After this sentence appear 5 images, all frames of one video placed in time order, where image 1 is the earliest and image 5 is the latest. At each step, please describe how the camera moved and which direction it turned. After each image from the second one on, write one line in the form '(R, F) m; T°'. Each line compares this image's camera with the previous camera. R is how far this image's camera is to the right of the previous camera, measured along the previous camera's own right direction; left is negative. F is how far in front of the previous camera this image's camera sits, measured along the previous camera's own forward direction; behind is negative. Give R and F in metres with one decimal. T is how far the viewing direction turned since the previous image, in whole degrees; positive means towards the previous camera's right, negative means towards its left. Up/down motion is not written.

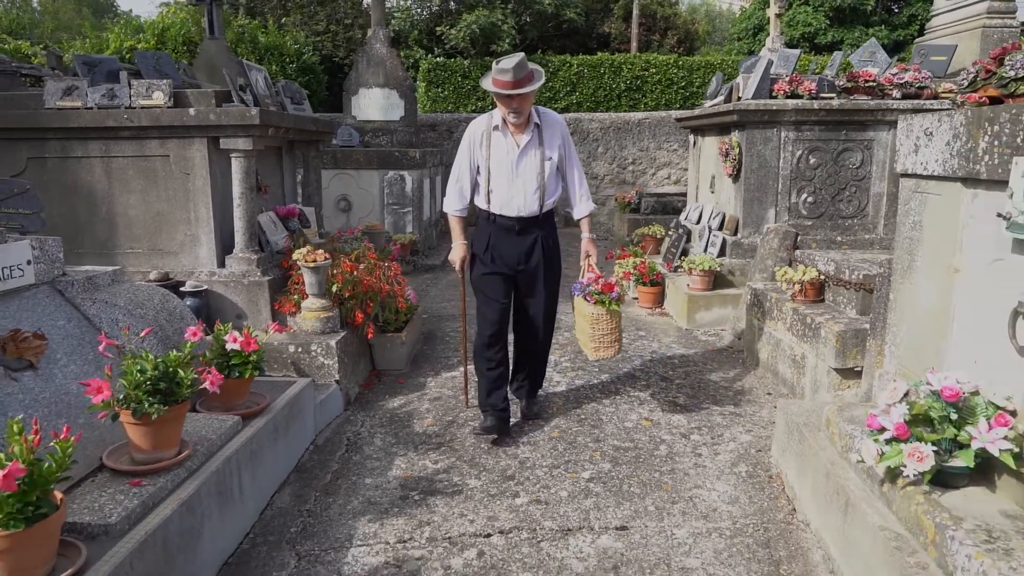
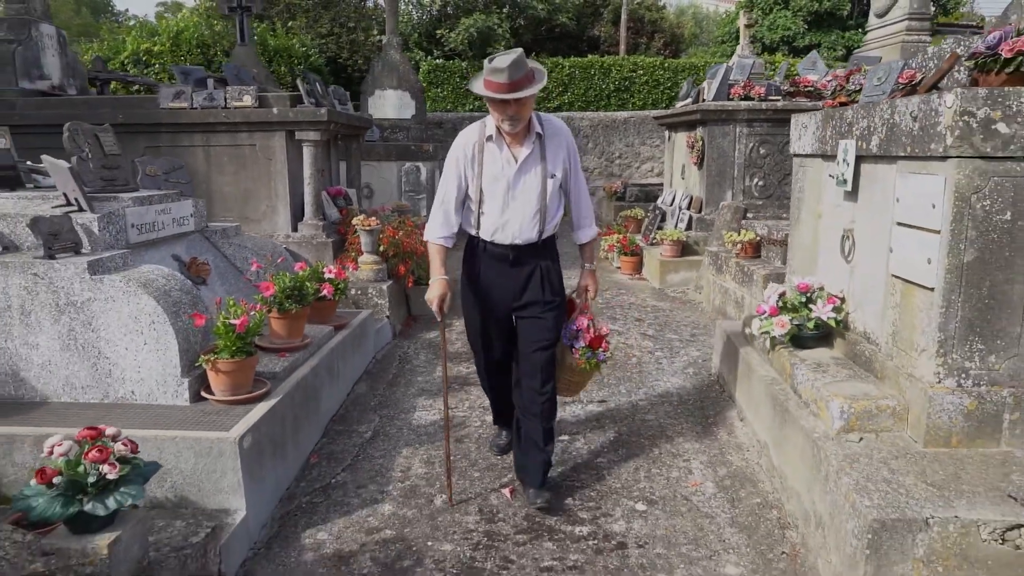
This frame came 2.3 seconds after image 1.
(-0.1, -1.1) m; +1°
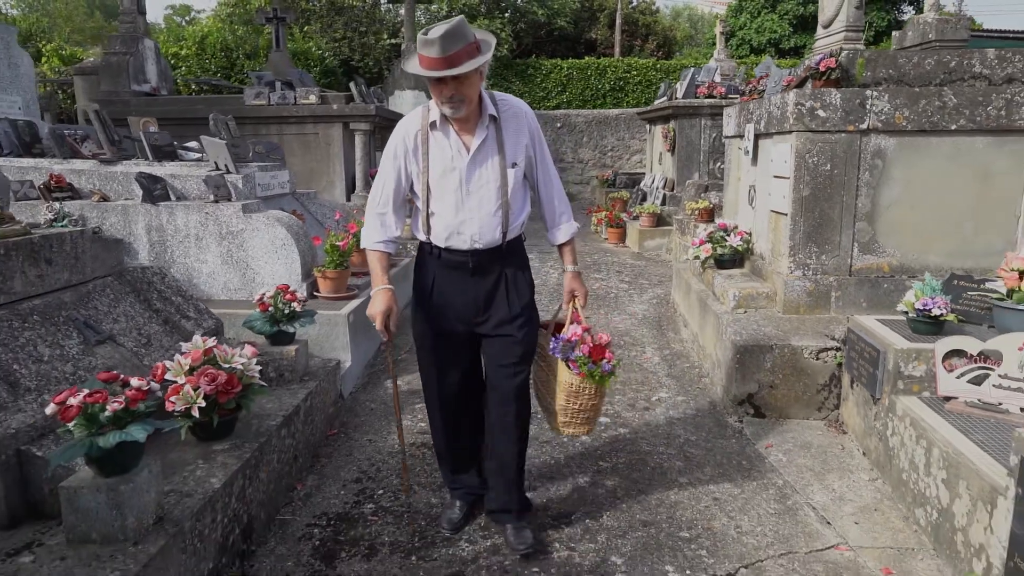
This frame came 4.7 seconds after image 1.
(-0.1, -1.4) m; 0°
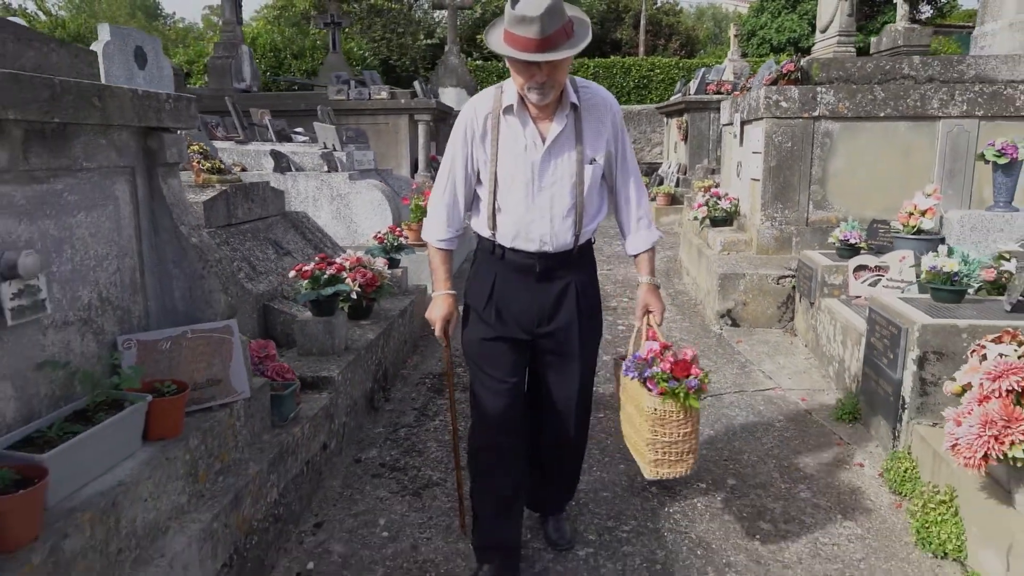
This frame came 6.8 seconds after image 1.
(-0.1, -1.3) m; -2°
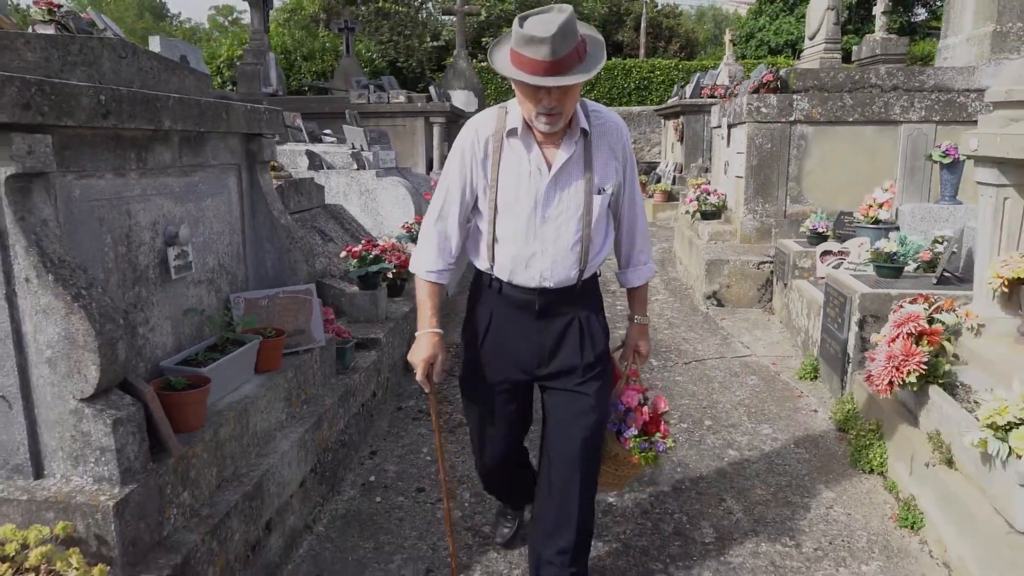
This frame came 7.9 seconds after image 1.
(-0.1, -0.6) m; 0°
